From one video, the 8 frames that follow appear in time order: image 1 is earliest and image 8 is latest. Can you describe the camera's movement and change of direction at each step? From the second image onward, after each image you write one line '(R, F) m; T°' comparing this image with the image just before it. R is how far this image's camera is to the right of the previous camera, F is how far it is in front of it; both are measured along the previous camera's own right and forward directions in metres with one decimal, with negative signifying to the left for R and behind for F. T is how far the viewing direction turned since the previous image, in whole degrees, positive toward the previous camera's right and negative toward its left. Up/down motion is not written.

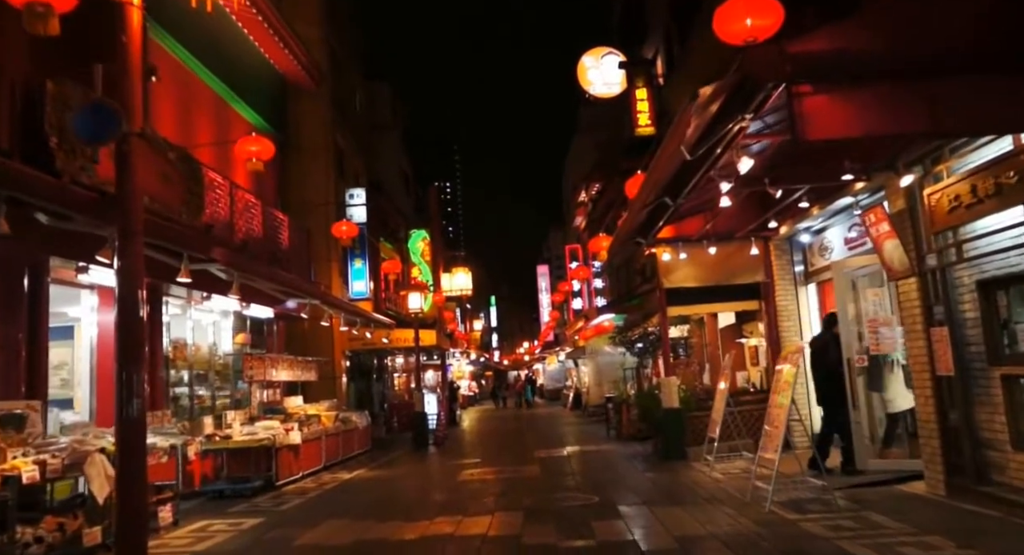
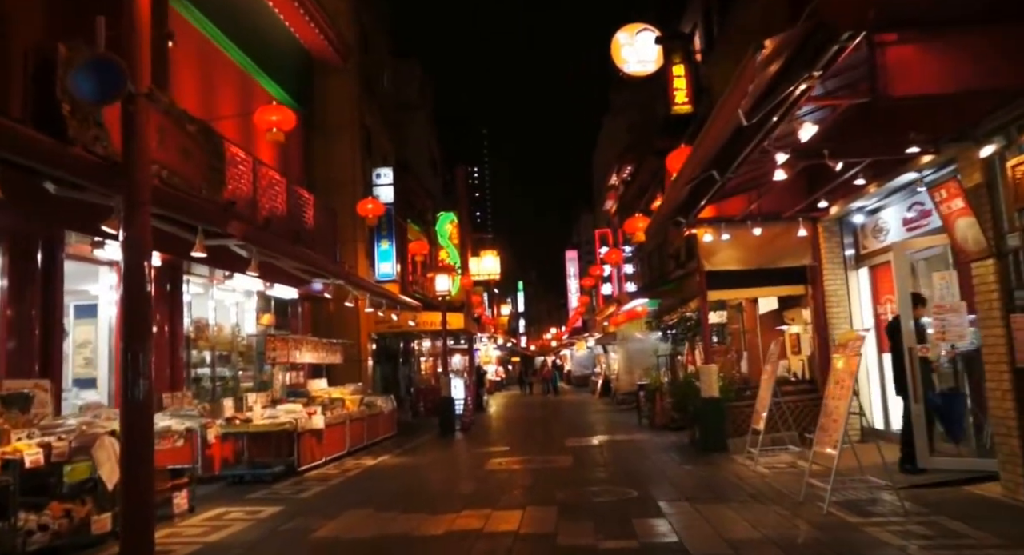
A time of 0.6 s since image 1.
(-0.1, +0.6) m; -2°
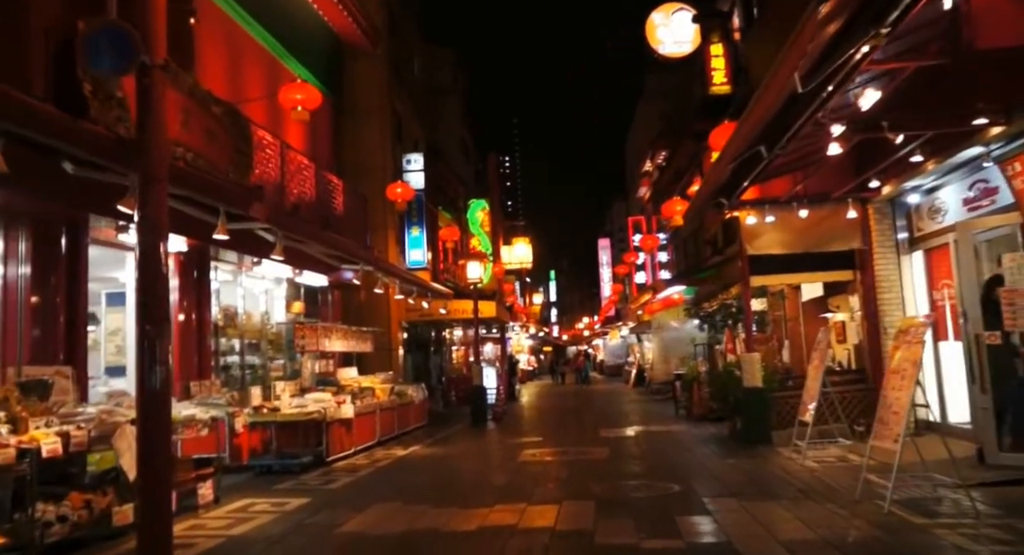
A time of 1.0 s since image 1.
(0.0, +0.4) m; -2°
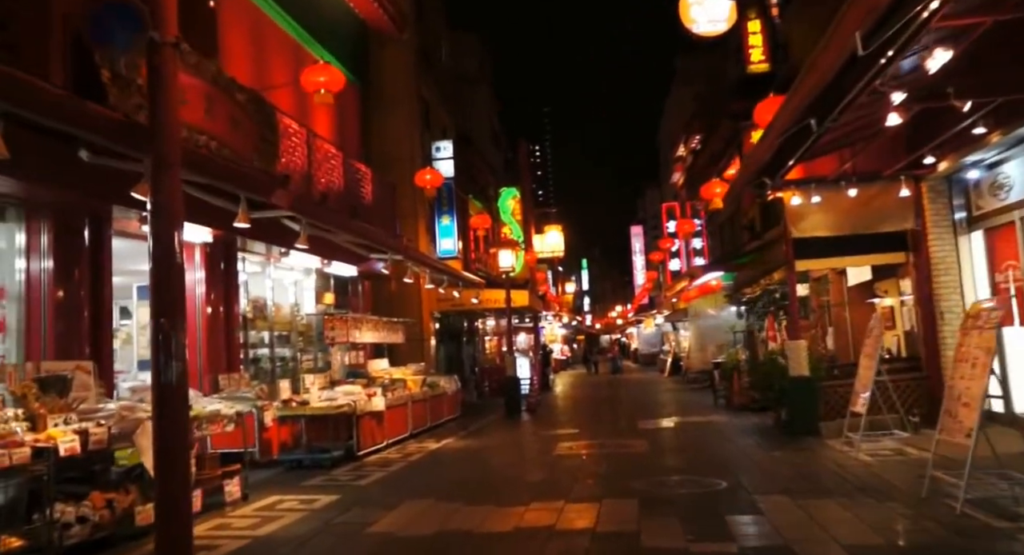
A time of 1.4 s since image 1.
(0.0, +0.4) m; -2°
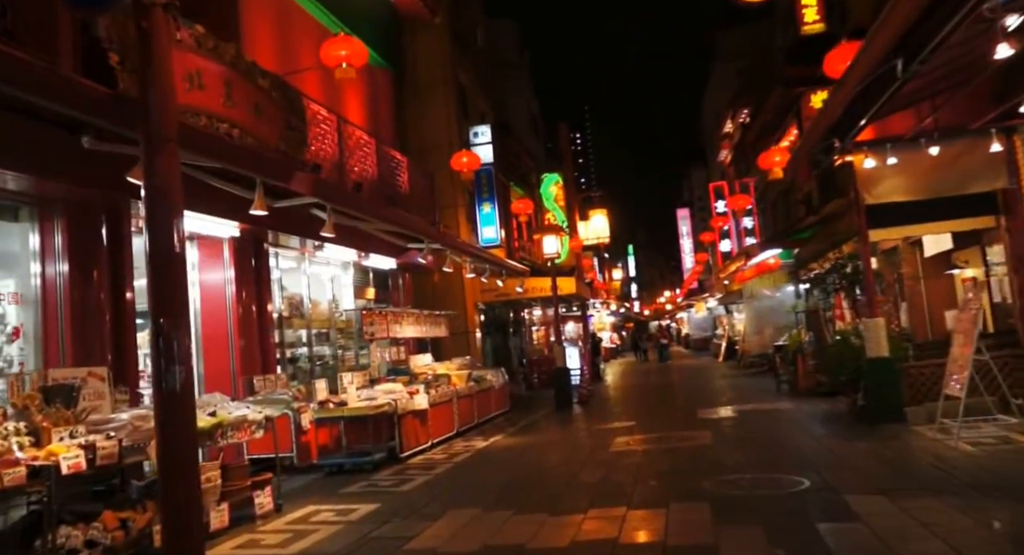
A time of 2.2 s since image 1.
(0.0, +0.9) m; -3°
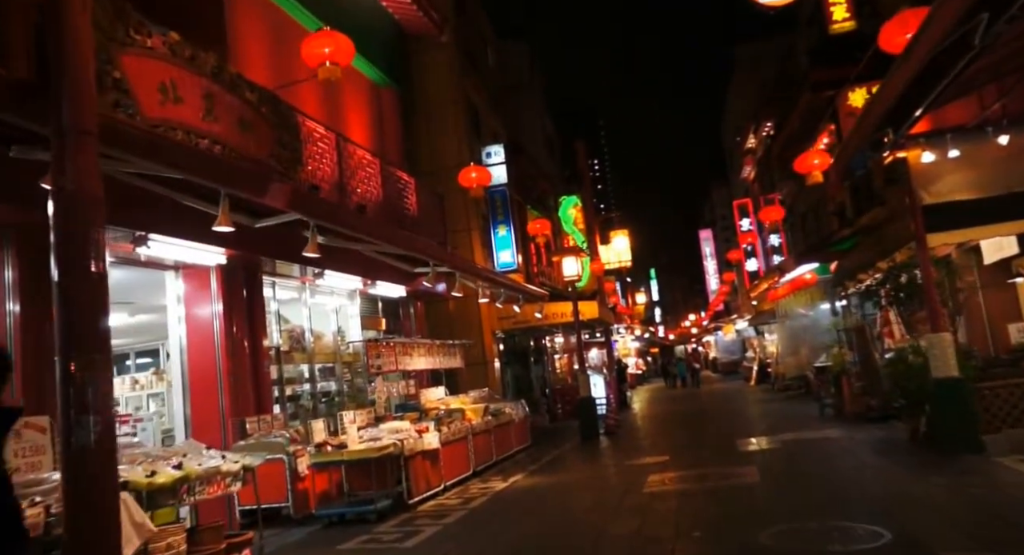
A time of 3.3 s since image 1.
(+0.1, +1.1) m; -1°
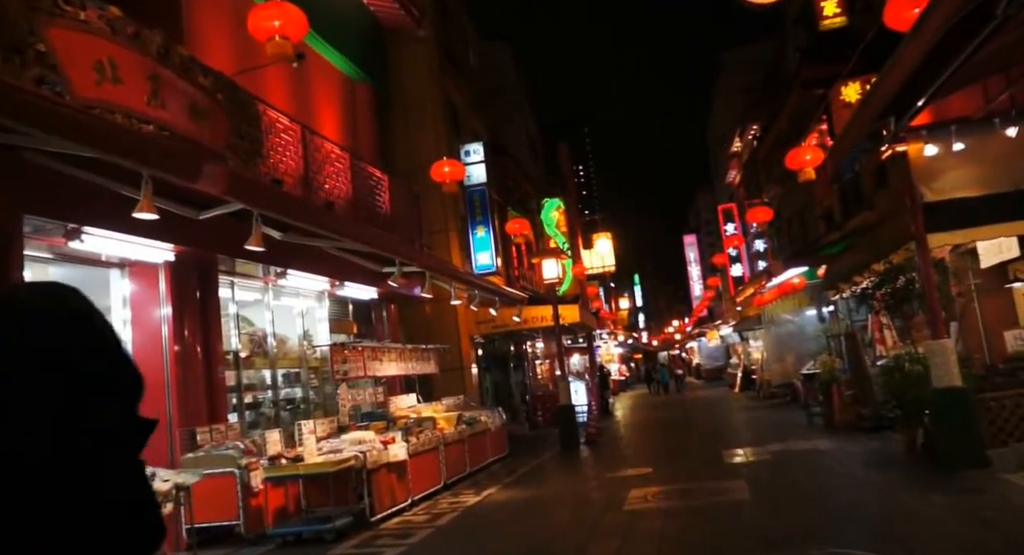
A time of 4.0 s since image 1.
(+0.1, +0.7) m; +1°
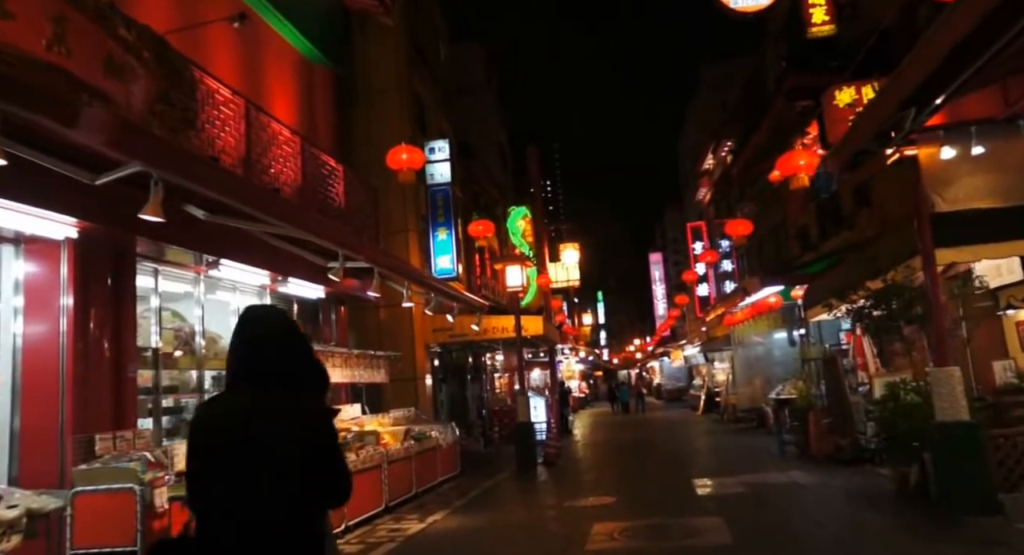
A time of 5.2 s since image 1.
(+0.1, +1.2) m; +3°
